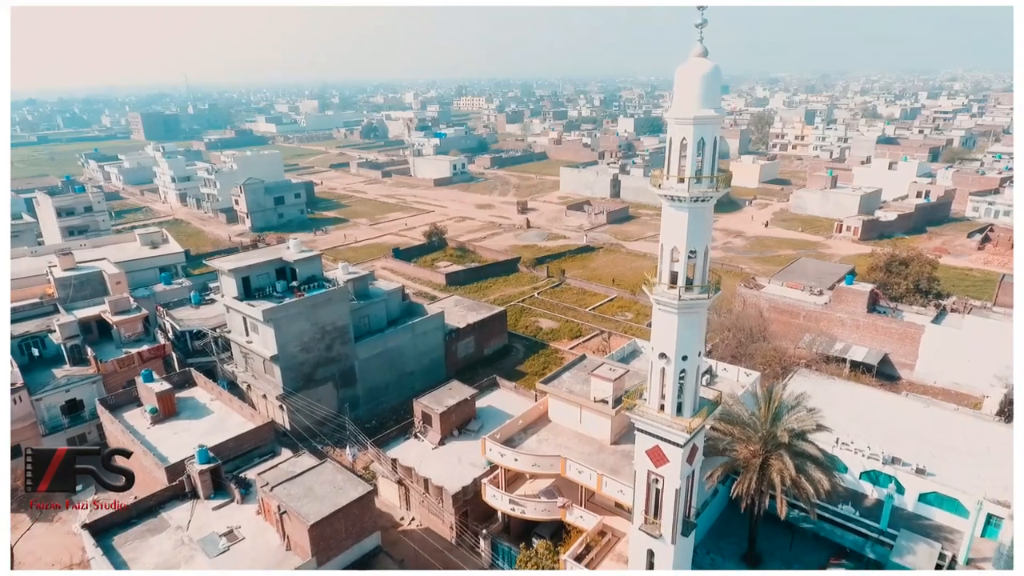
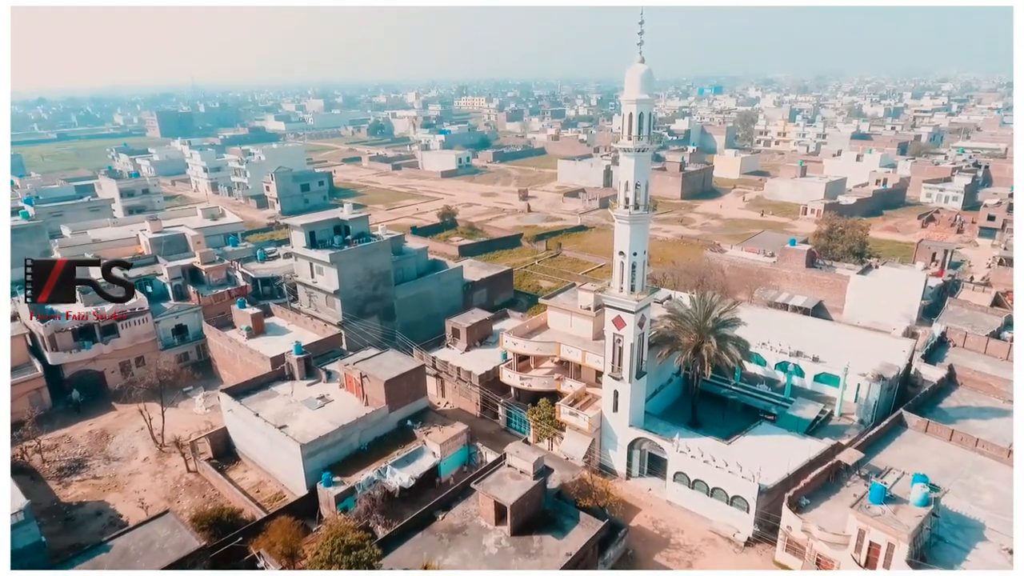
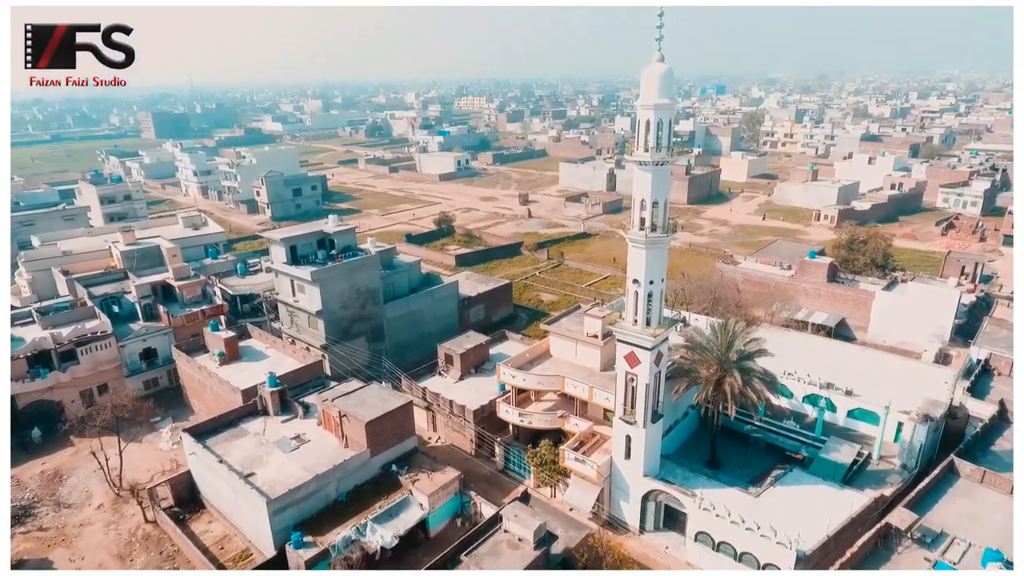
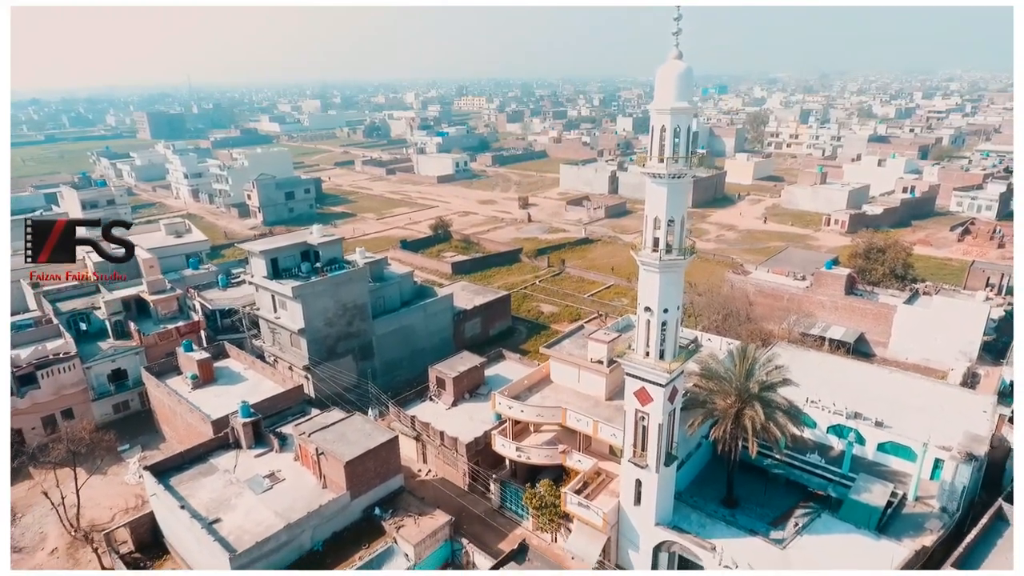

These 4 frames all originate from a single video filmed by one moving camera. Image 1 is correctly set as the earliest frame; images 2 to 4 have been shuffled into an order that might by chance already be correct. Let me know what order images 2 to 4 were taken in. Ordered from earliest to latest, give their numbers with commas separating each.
4, 3, 2
